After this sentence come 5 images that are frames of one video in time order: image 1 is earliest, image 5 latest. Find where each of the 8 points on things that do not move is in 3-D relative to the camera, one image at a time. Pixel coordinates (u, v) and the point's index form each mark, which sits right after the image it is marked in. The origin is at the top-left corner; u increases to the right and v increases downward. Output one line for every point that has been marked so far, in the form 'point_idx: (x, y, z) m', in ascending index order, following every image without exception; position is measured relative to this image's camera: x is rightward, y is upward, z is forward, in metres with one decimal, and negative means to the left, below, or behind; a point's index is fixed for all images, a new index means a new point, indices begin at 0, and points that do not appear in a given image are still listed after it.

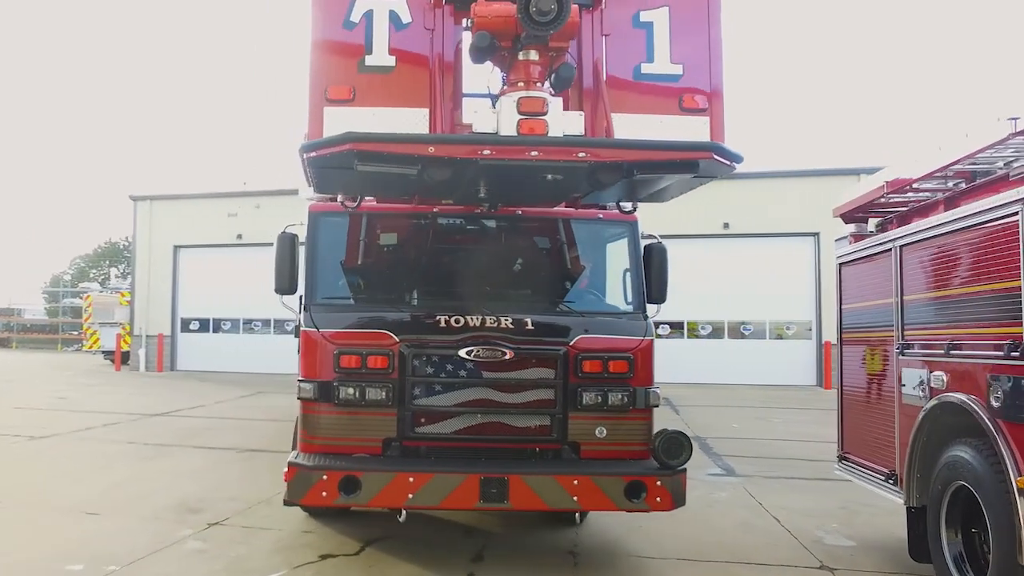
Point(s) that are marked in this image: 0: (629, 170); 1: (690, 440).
0: (+0.5, +0.5, +3.8) m
1: (+0.9, -0.8, +4.6) m
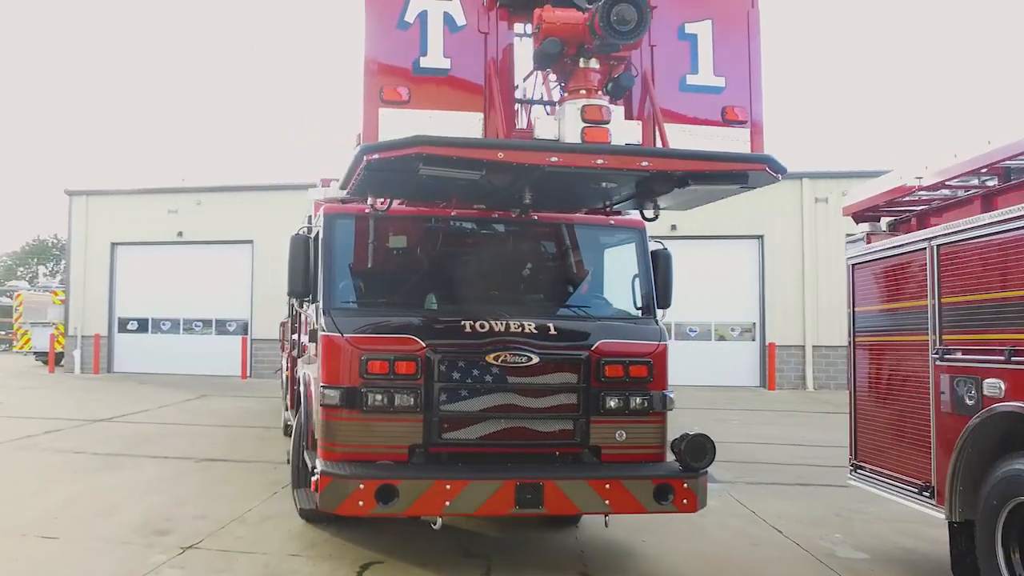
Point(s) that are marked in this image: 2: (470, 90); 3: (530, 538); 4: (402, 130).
0: (+0.7, +0.5, +3.9) m
1: (+1.0, -0.8, +4.7) m
2: (-0.2, +0.8, +3.8) m
3: (+0.1, -1.6, +5.6) m
4: (-0.4, +0.6, +3.7) m
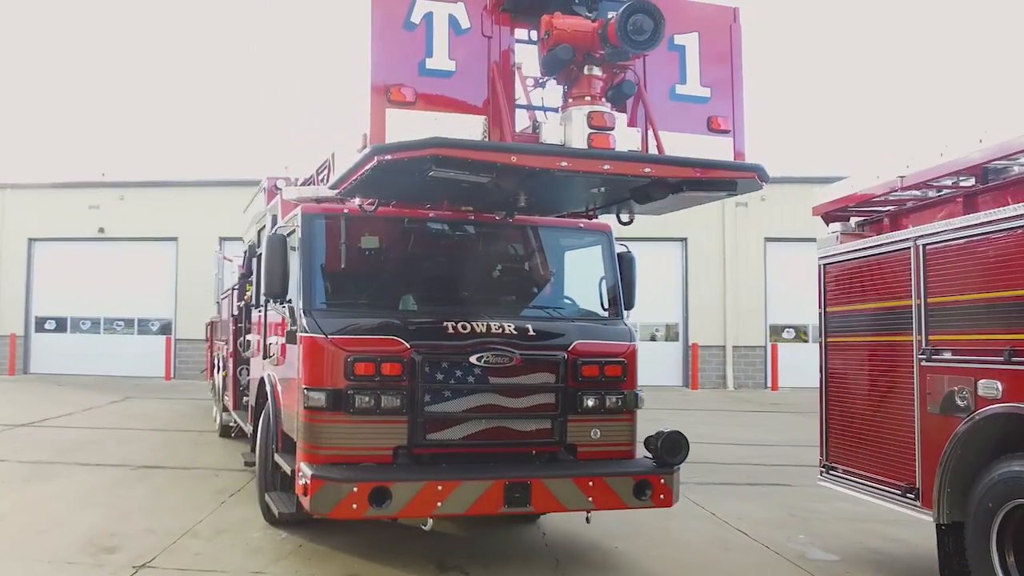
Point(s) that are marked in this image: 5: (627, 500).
0: (+0.7, +0.4, +4.0) m
1: (+0.9, -0.8, +4.8) m
2: (-0.2, +0.8, +3.8) m
3: (-0.1, -1.6, +5.7) m
4: (-0.4, +0.6, +3.7) m
5: (+0.6, -1.1, +4.6) m
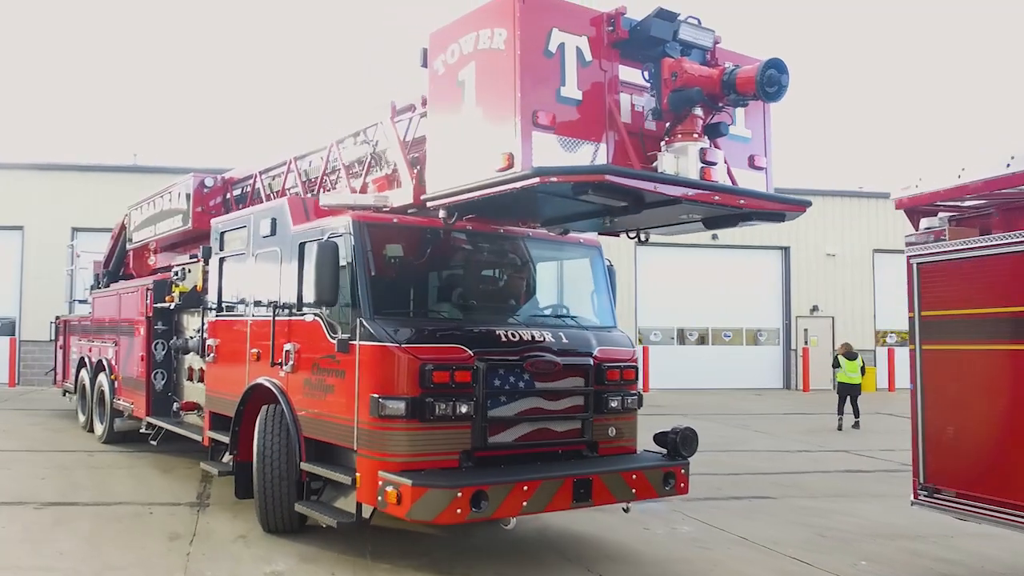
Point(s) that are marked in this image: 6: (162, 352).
0: (+1.2, +0.4, +4.5) m
1: (+1.1, -0.9, +5.4) m
2: (+0.4, +0.8, +4.1) m
3: (-0.1, -1.6, +5.9) m
4: (+0.2, +0.6, +3.9) m
5: (+0.8, -1.2, +5.1) m
6: (-3.0, -0.6, +7.8) m
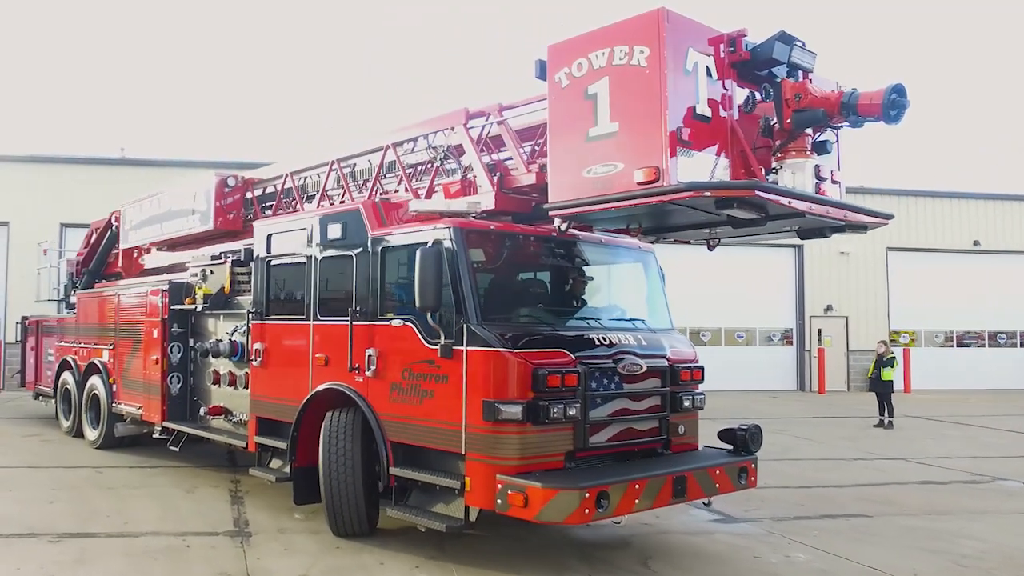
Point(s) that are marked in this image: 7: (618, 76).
0: (+1.7, +0.3, +4.8) m
1: (+1.6, -0.9, +5.7) m
2: (+1.0, +0.7, +4.3) m
3: (+0.3, -1.6, +6.1) m
4: (+0.8, +0.5, +4.1) m
5: (+1.3, -1.2, +5.4) m
6: (-2.8, -0.6, +7.6) m
7: (+0.5, +1.0, +4.3) m
